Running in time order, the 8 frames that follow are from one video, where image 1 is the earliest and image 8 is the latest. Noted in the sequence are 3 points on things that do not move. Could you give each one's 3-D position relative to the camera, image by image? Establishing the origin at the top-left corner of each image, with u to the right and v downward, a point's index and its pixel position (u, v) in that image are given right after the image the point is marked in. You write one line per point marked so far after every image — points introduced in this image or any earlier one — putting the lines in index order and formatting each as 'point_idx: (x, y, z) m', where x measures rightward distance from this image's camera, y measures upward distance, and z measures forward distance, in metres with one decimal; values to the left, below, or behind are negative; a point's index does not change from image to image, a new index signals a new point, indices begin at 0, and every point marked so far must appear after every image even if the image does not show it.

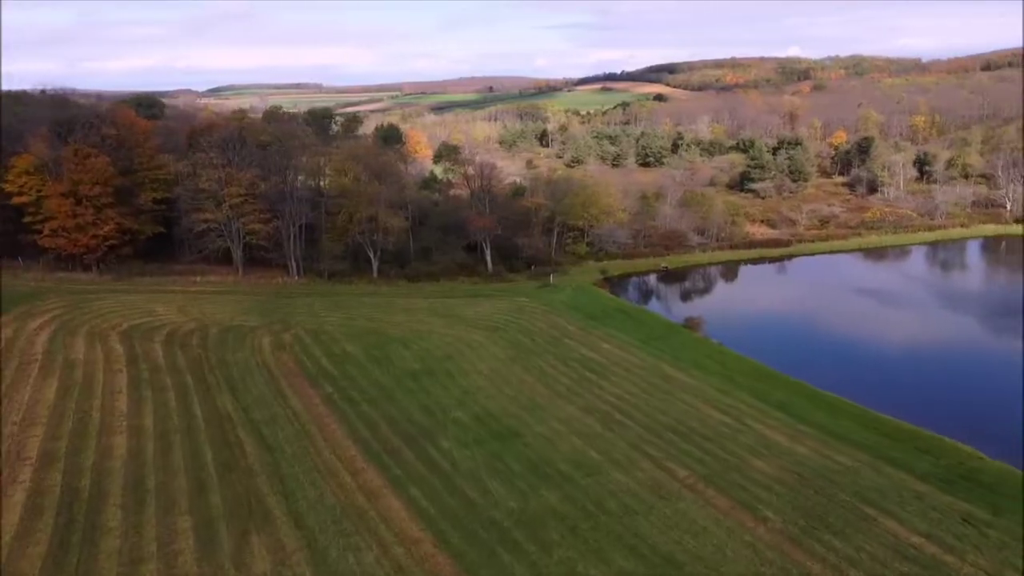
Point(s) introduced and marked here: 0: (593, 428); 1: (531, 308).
0: (+1.0, -1.8, +10.4) m
1: (+0.4, -0.4, +16.8) m
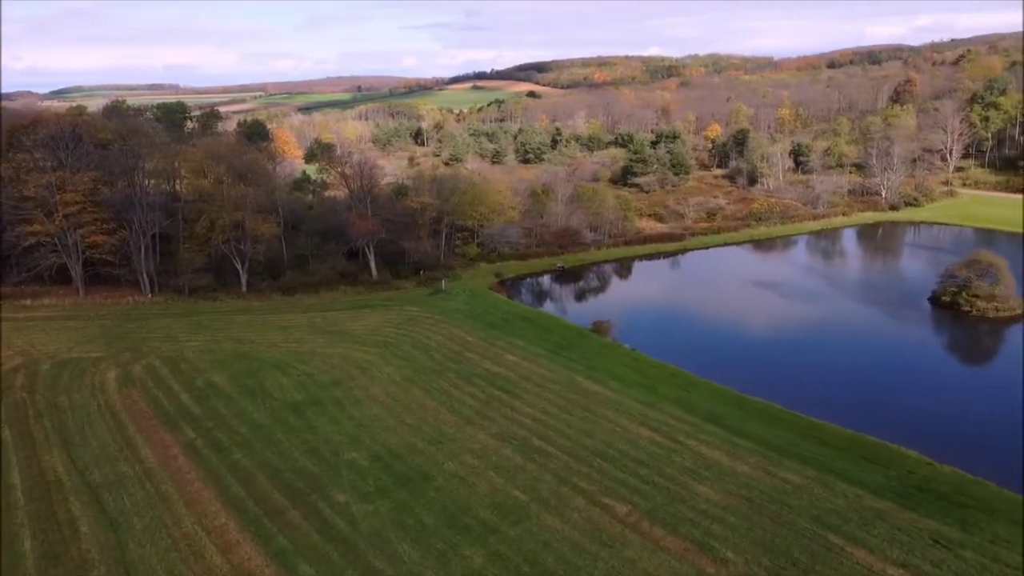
0: (0.0, -1.9, +9.0) m
1: (-1.7, -0.5, +15.3) m
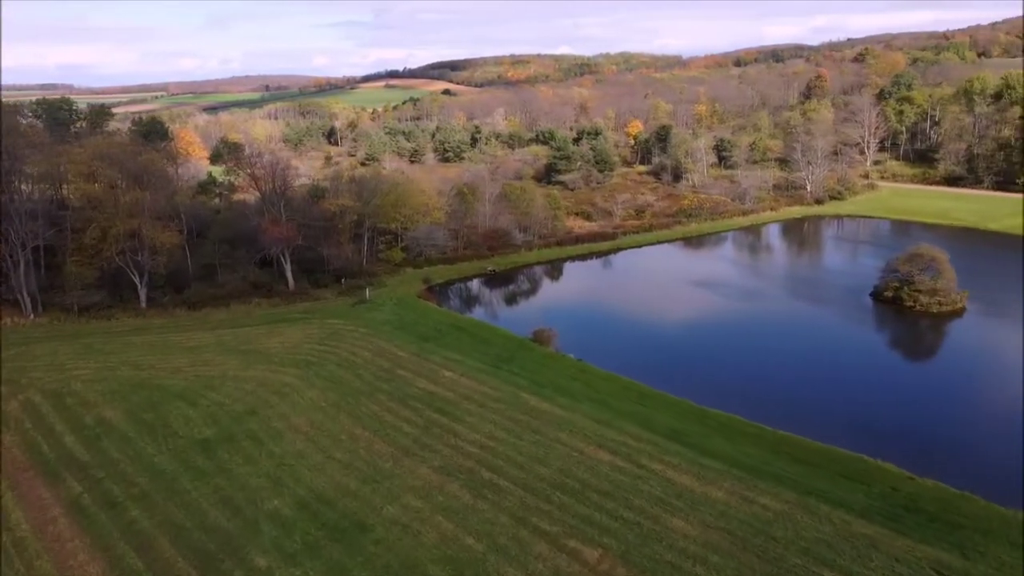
0: (-0.5, -2.0, +7.9) m
1: (-2.8, -0.7, +13.9) m
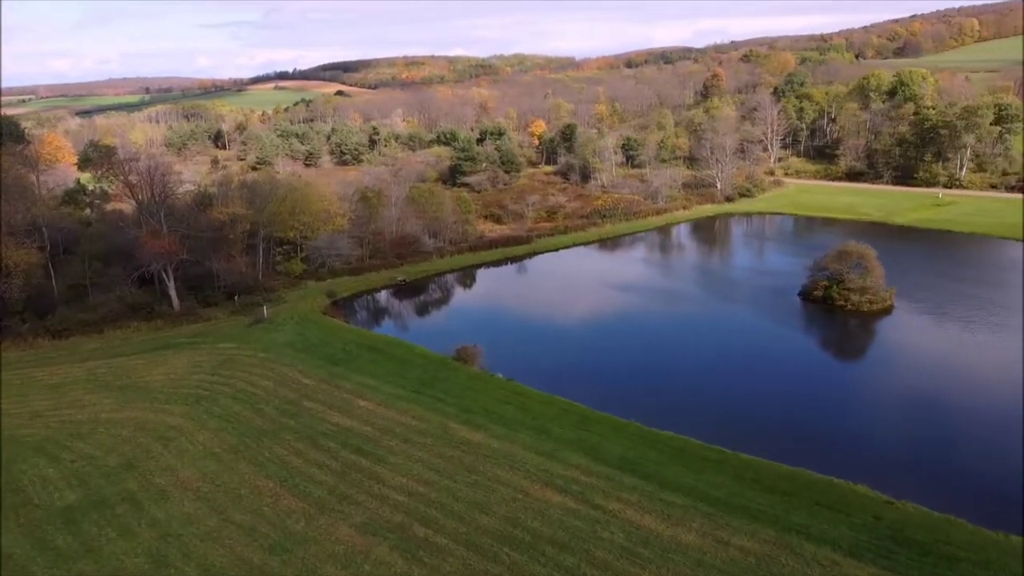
0: (-1.0, -2.2, +6.5) m
1: (-4.0, -1.0, +12.3) m
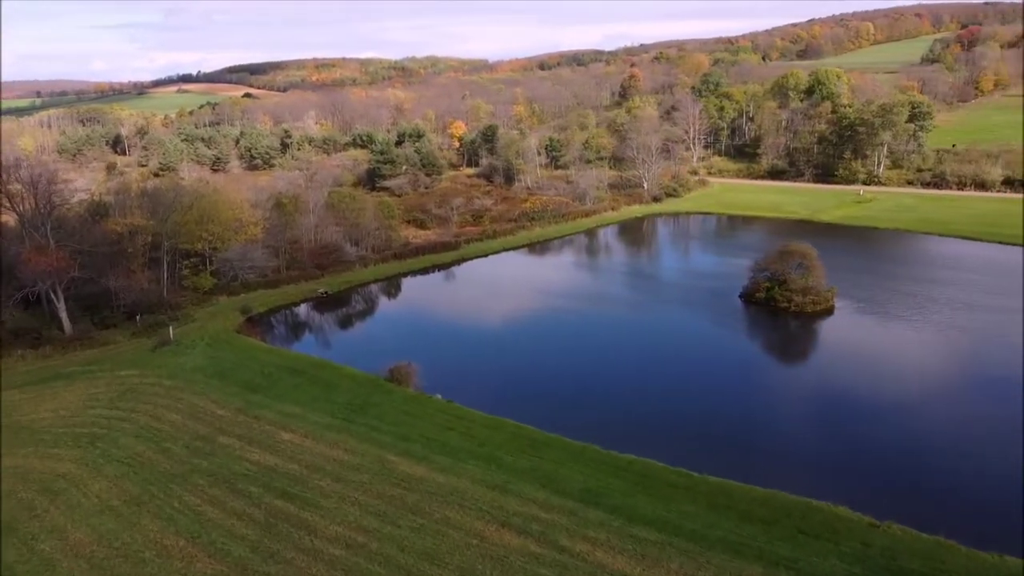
0: (-1.2, -2.4, +5.5) m
1: (-4.9, -1.3, +10.9) m
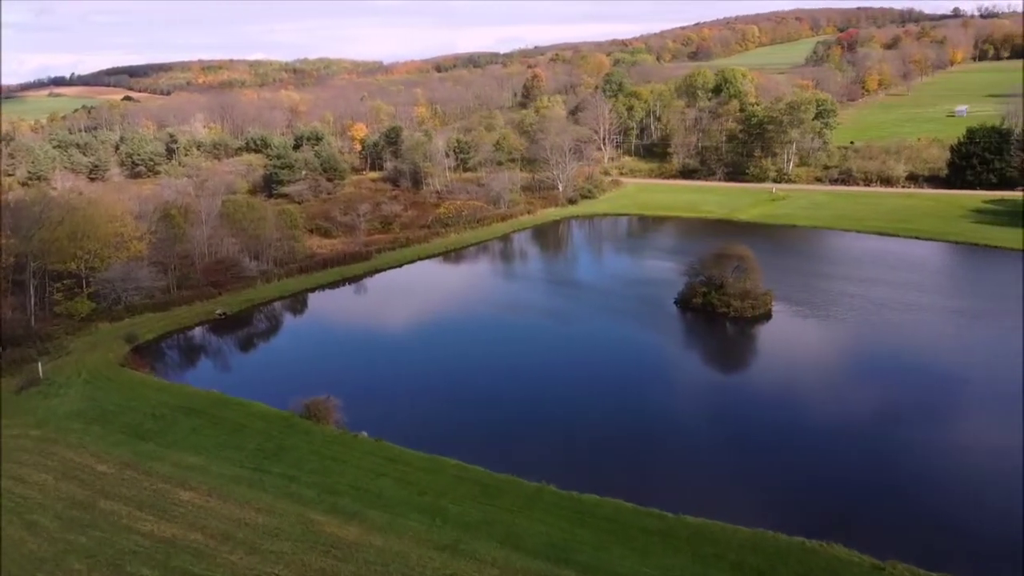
0: (-1.3, -2.6, +4.2) m
1: (-5.6, -1.7, +9.1) m
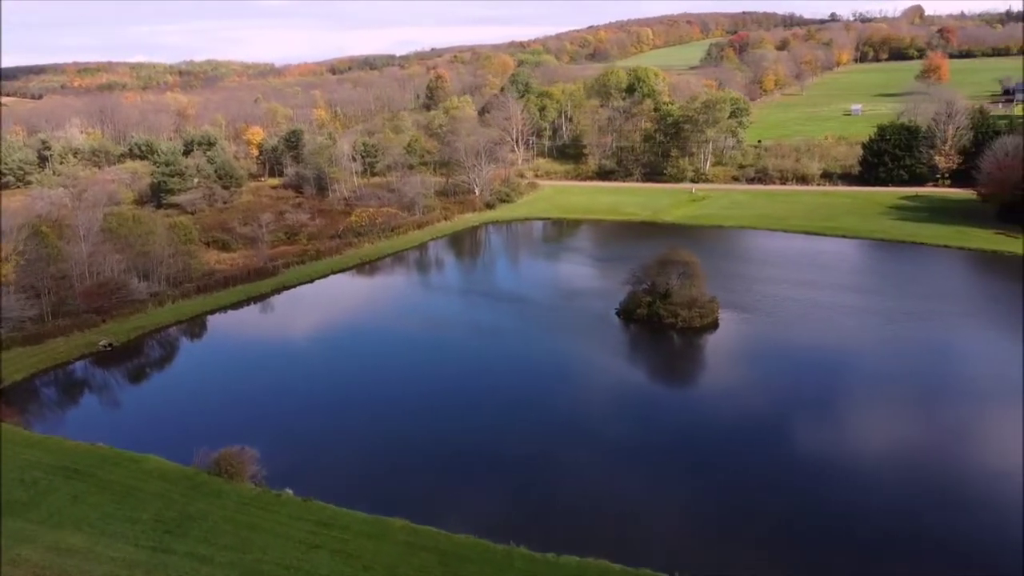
0: (-1.1, -2.9, +2.8) m
1: (-6.0, -2.1, +7.2) m
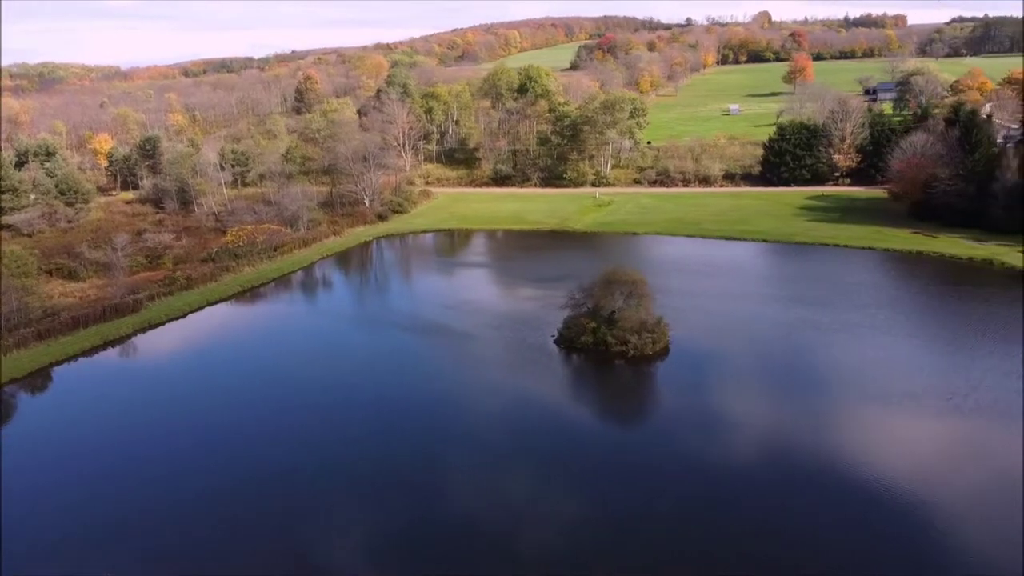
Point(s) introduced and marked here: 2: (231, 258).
0: (-0.4, -3.3, +0.8) m
1: (-6.0, -2.7, +4.4) m
2: (-6.7, +0.8, +19.3) m
